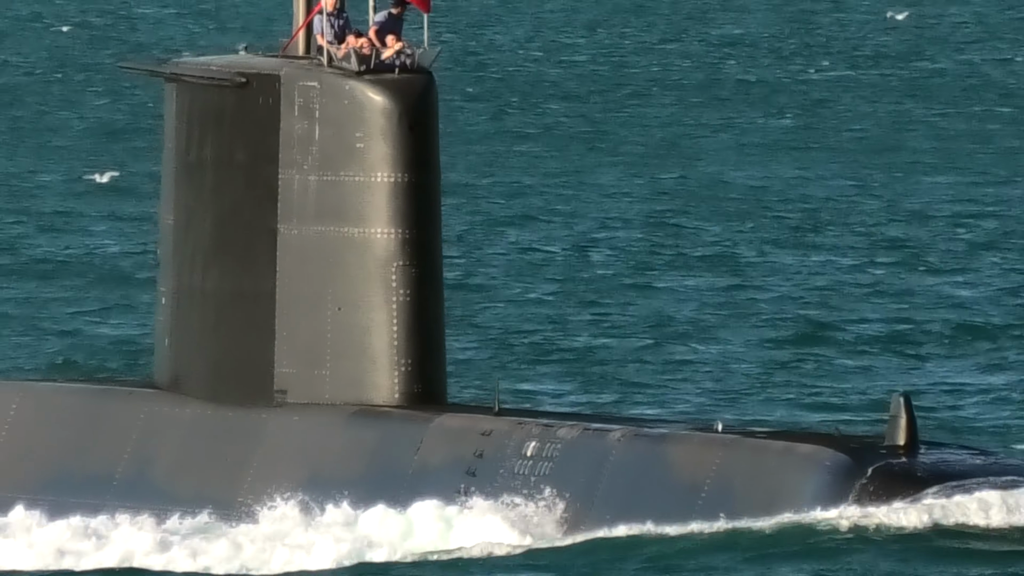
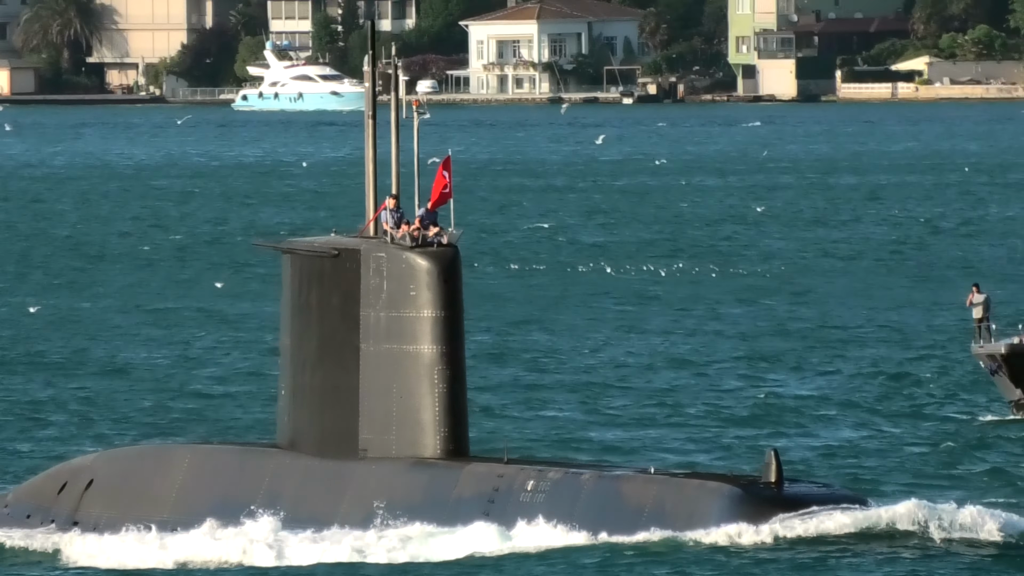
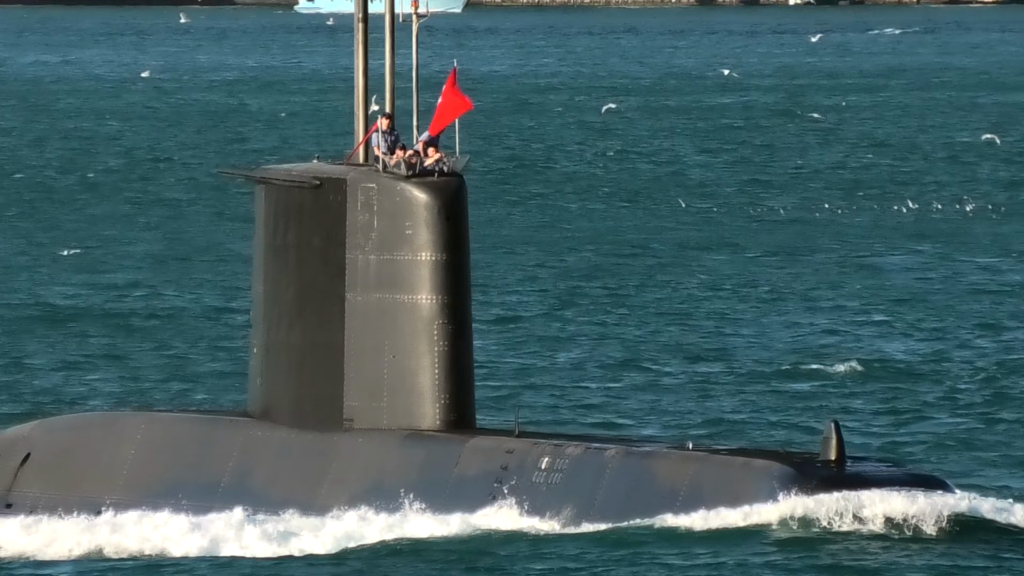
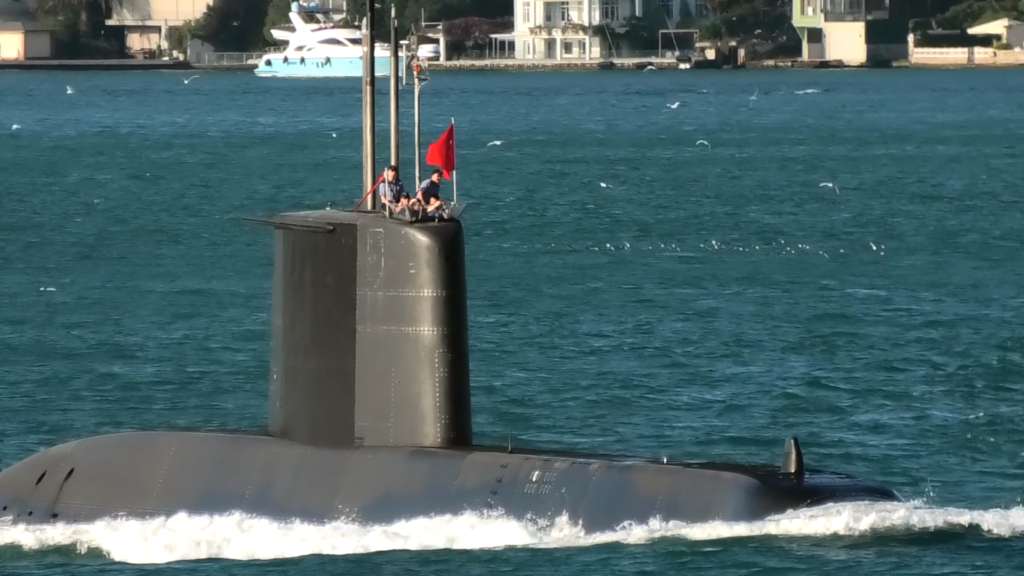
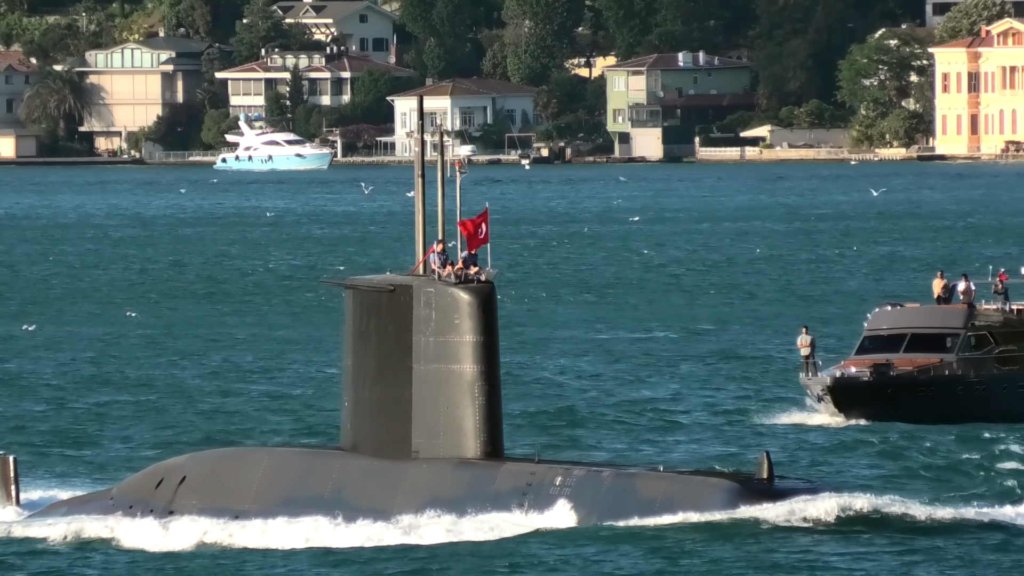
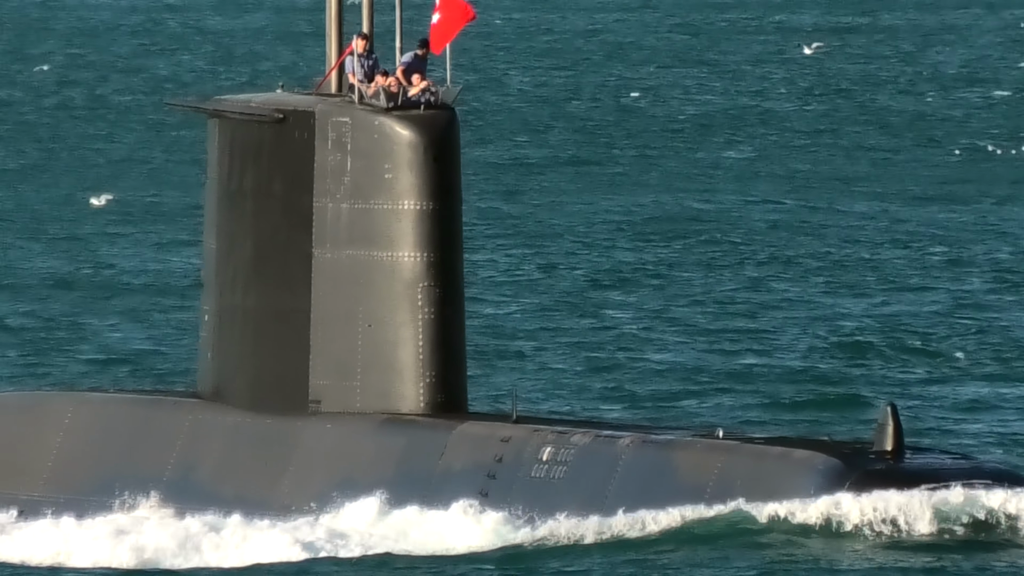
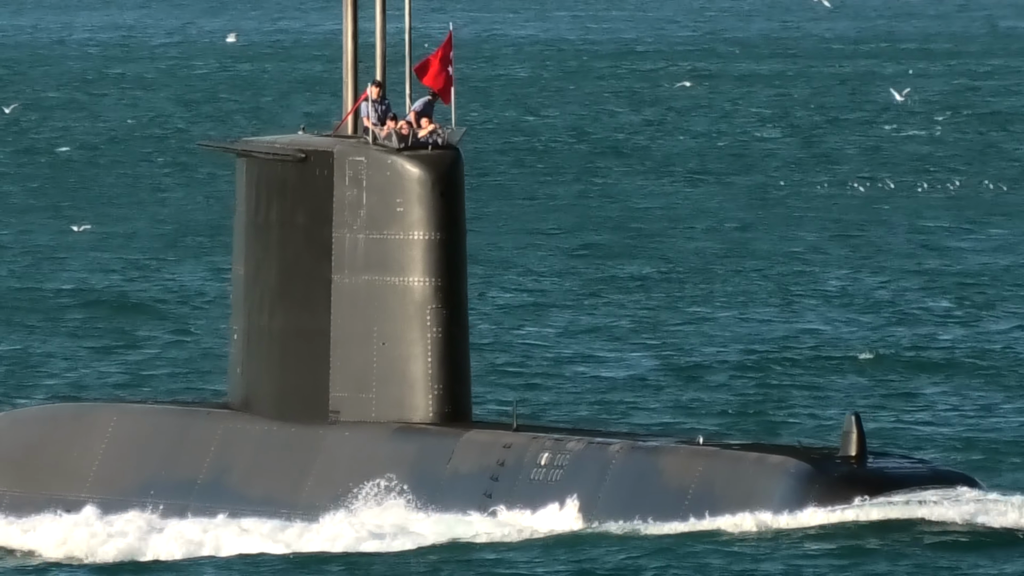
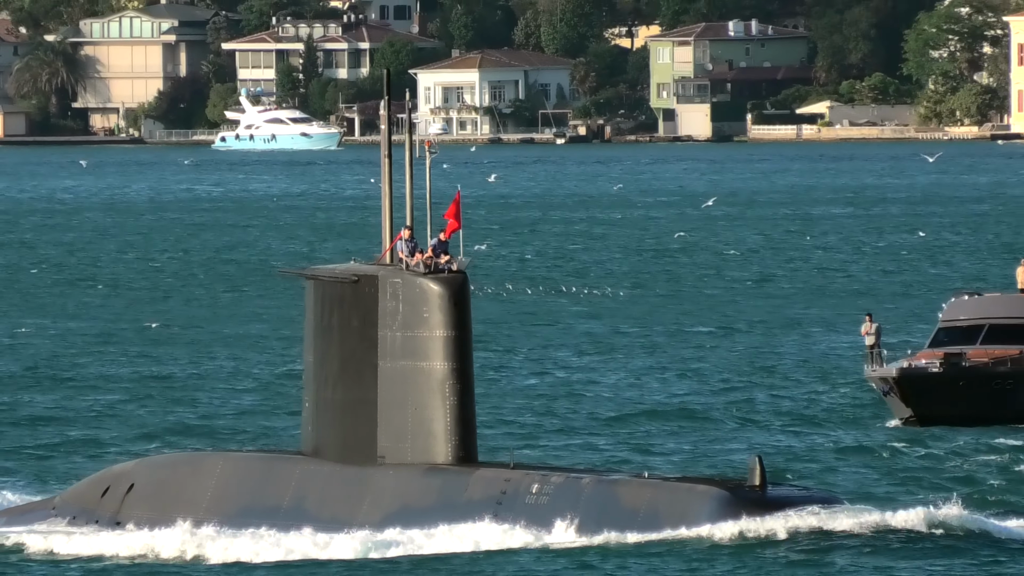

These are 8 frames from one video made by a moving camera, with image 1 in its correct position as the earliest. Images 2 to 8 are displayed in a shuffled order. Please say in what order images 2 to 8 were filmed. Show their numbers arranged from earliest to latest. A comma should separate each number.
6, 7, 3, 4, 2, 8, 5
